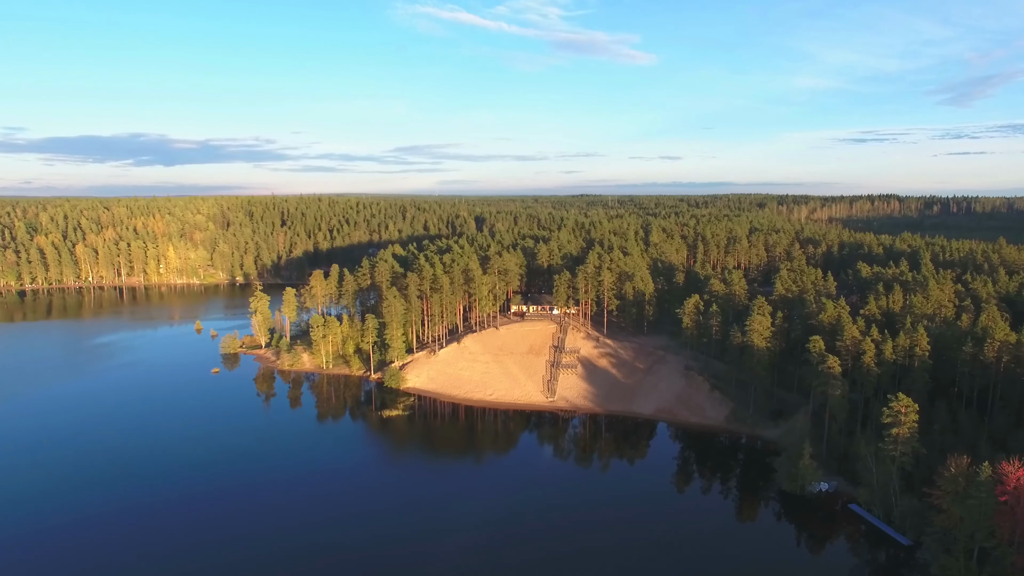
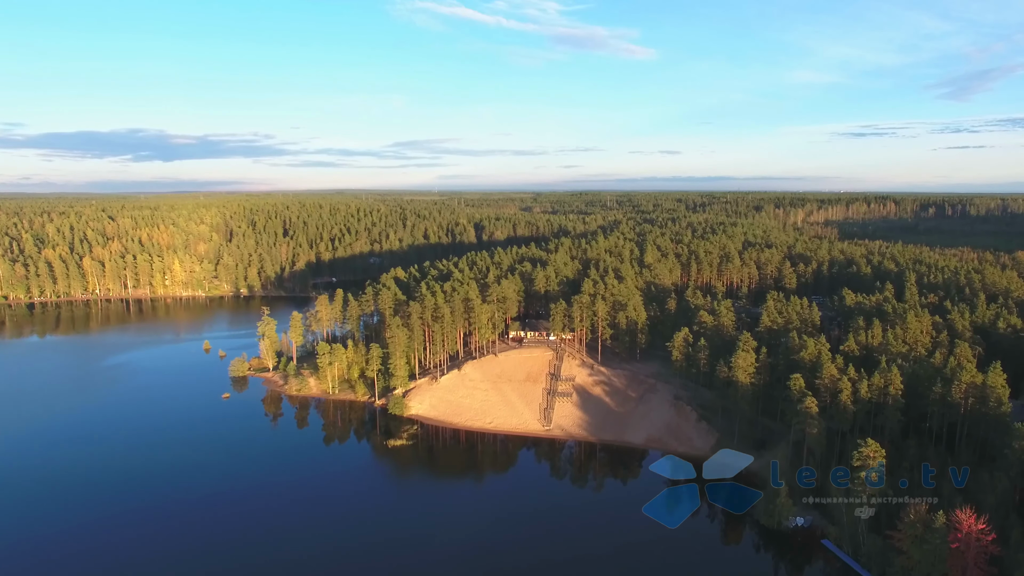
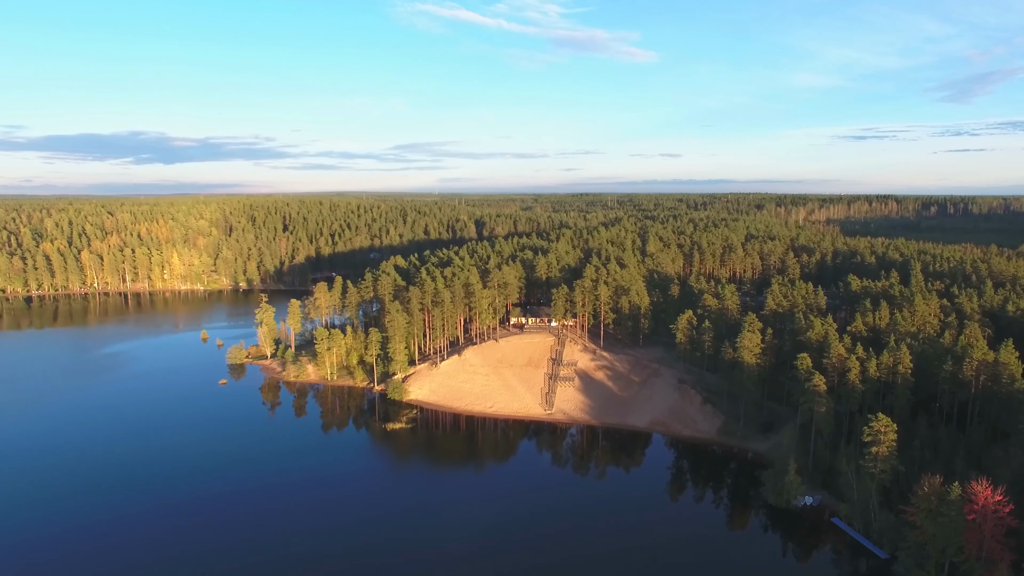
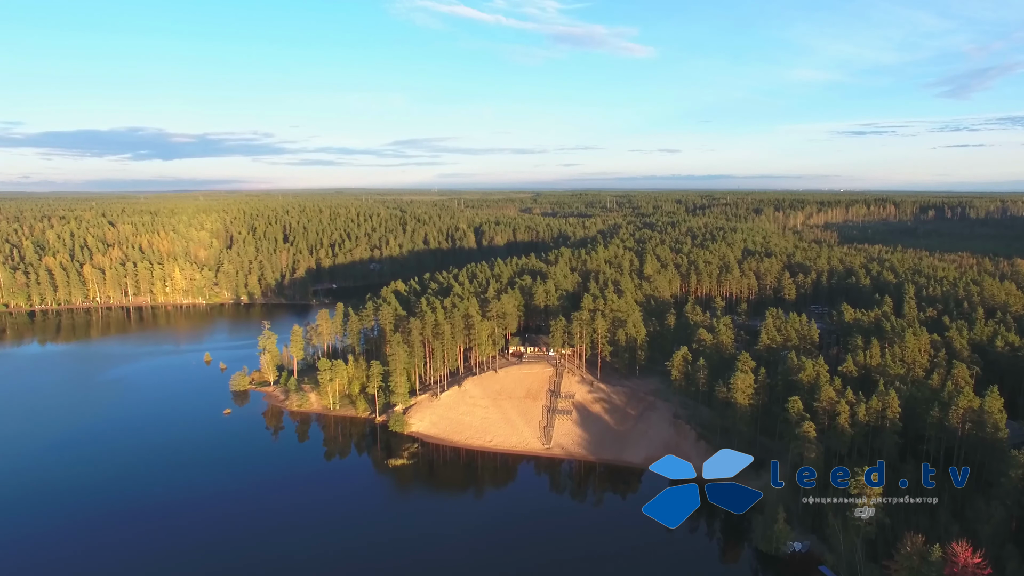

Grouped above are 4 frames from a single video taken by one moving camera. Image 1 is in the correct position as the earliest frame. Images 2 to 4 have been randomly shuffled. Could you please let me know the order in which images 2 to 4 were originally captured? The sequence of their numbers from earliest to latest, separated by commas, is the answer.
3, 2, 4
